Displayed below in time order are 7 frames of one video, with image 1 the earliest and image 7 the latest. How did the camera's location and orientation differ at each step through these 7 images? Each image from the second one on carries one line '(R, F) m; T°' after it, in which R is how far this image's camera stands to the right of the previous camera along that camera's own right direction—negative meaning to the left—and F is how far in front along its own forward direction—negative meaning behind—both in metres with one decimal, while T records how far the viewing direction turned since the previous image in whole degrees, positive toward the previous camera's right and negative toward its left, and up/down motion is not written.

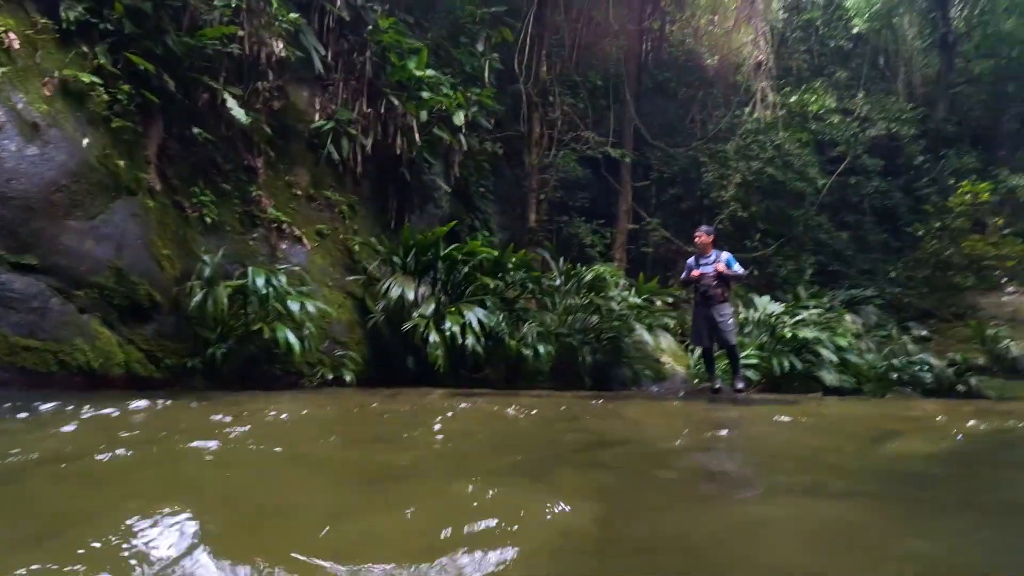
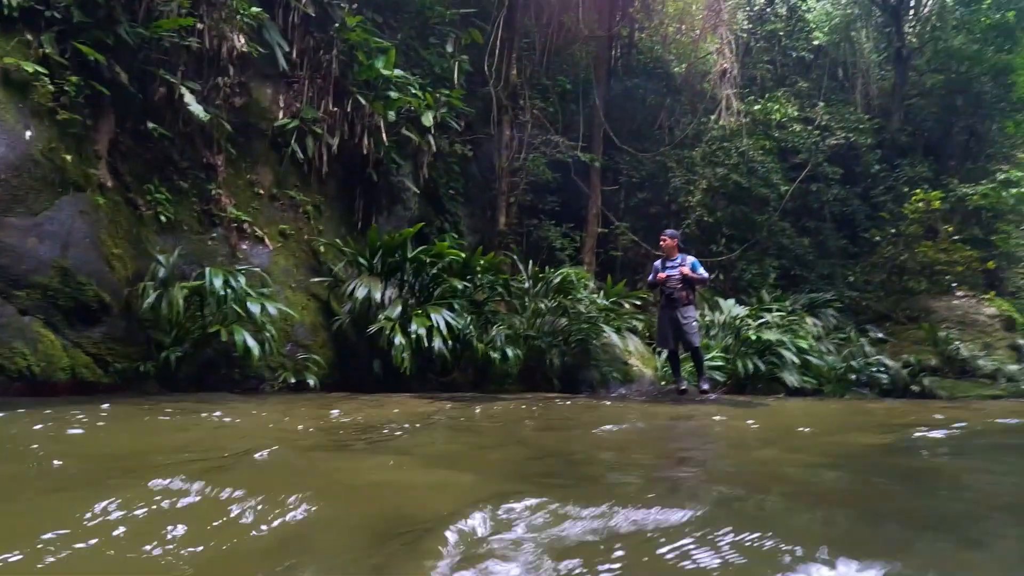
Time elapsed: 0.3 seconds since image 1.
(0.0, +0.1) m; +3°
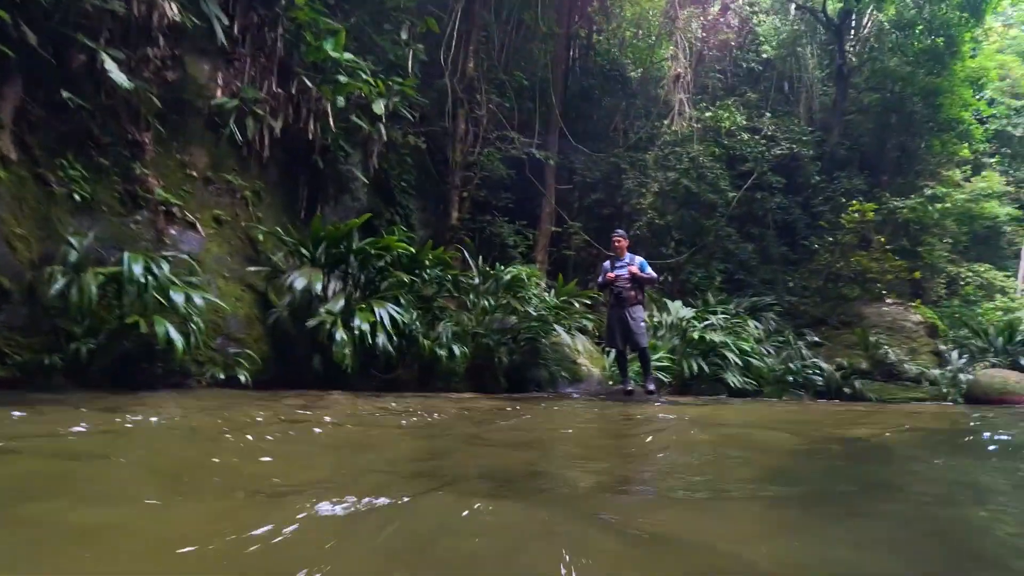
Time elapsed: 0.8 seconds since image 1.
(0.0, +0.2) m; +4°
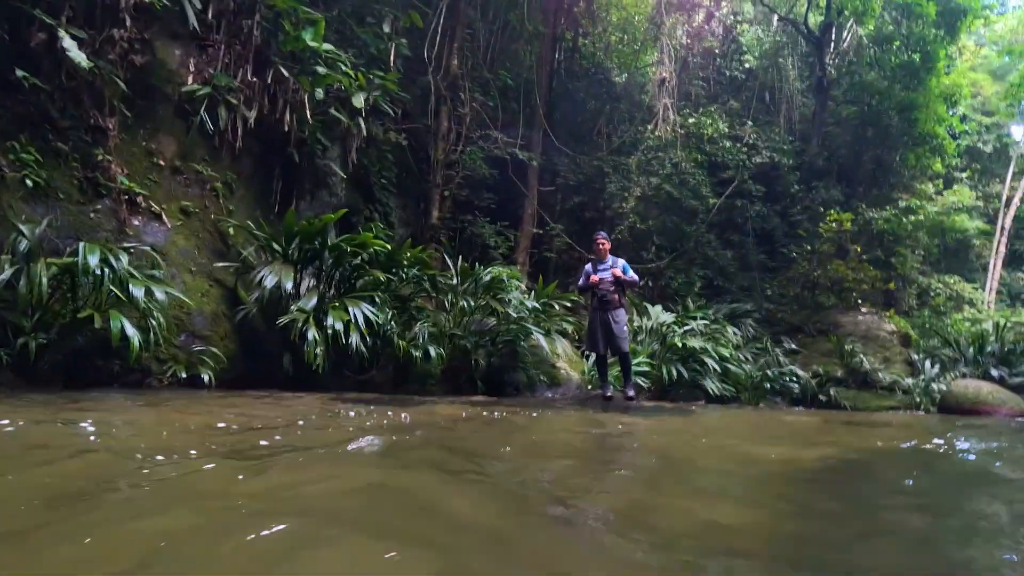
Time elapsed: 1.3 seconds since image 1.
(0.0, +0.2) m; +2°
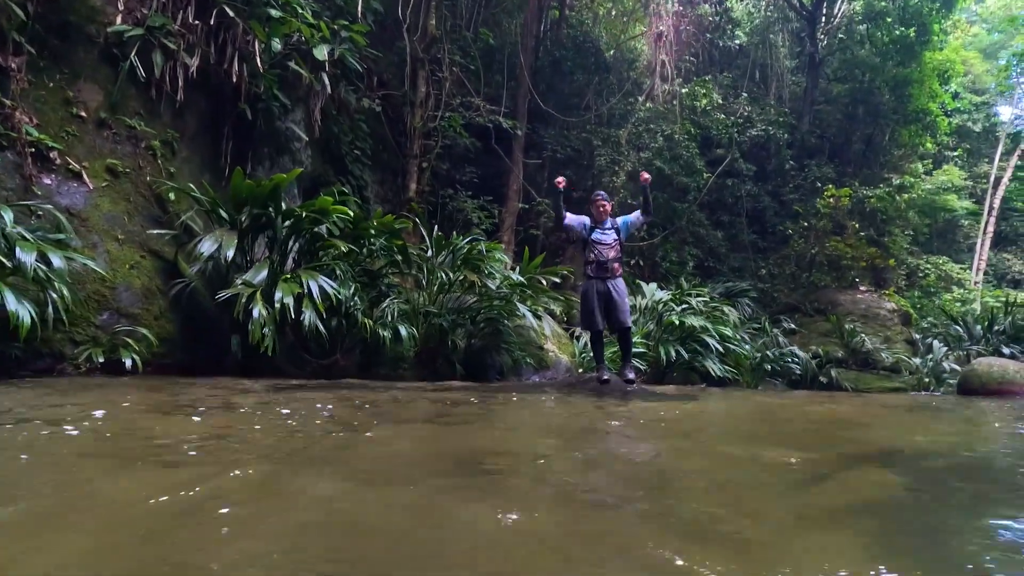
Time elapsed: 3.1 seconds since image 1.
(+0.1, +0.7) m; +1°
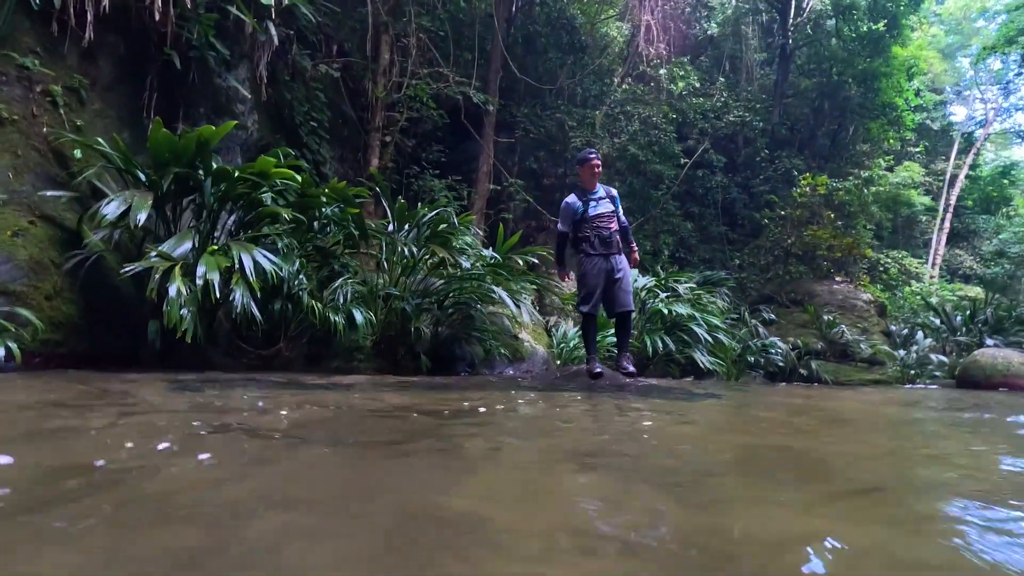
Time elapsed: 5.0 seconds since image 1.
(0.0, +0.7) m; +3°
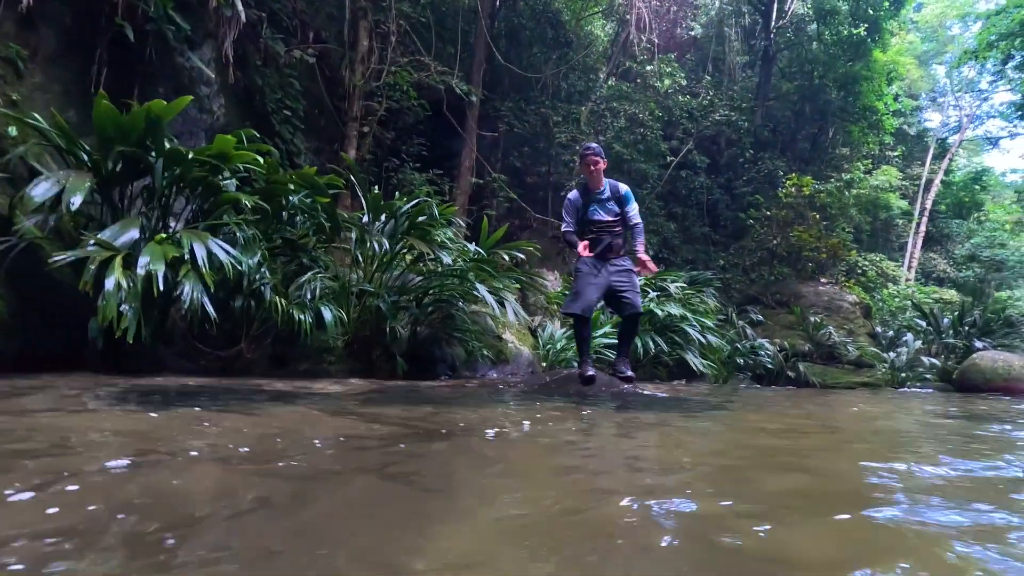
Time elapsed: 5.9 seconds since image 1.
(0.0, +0.4) m; +2°
